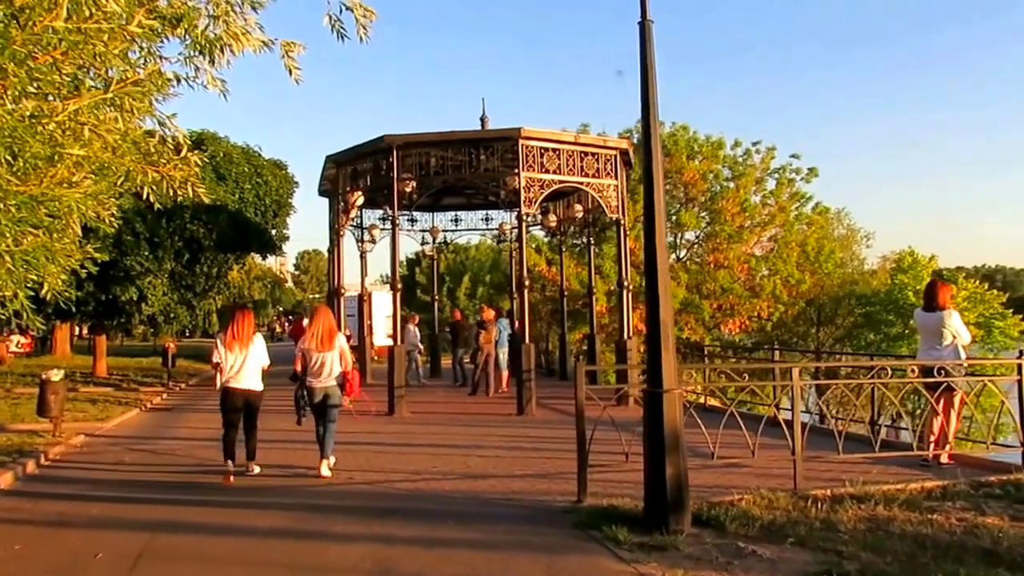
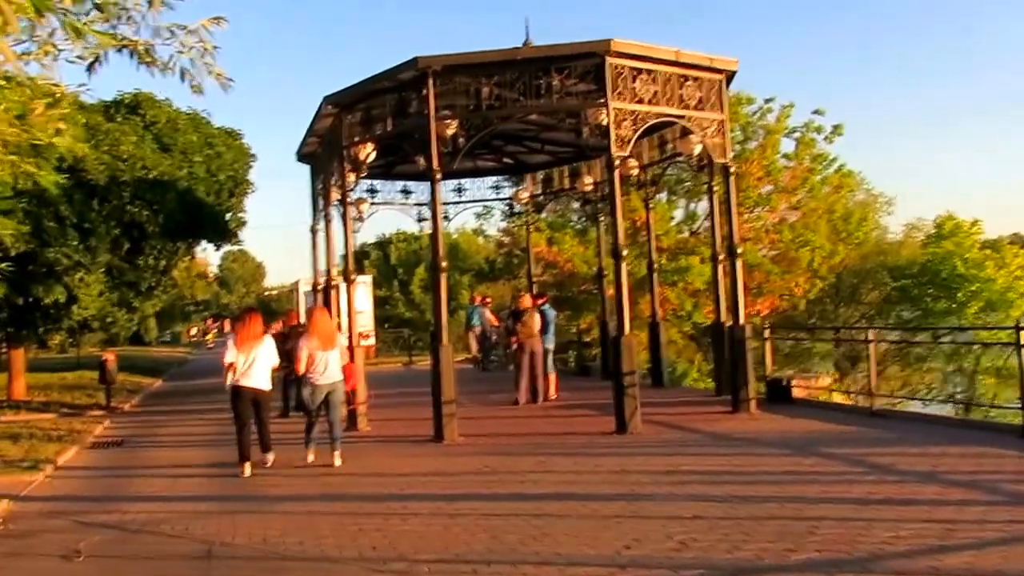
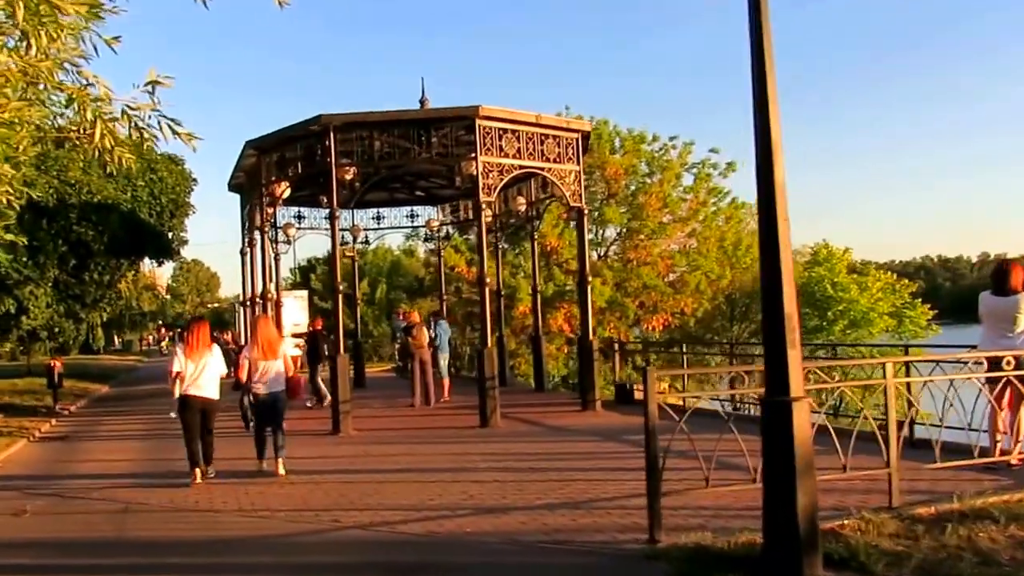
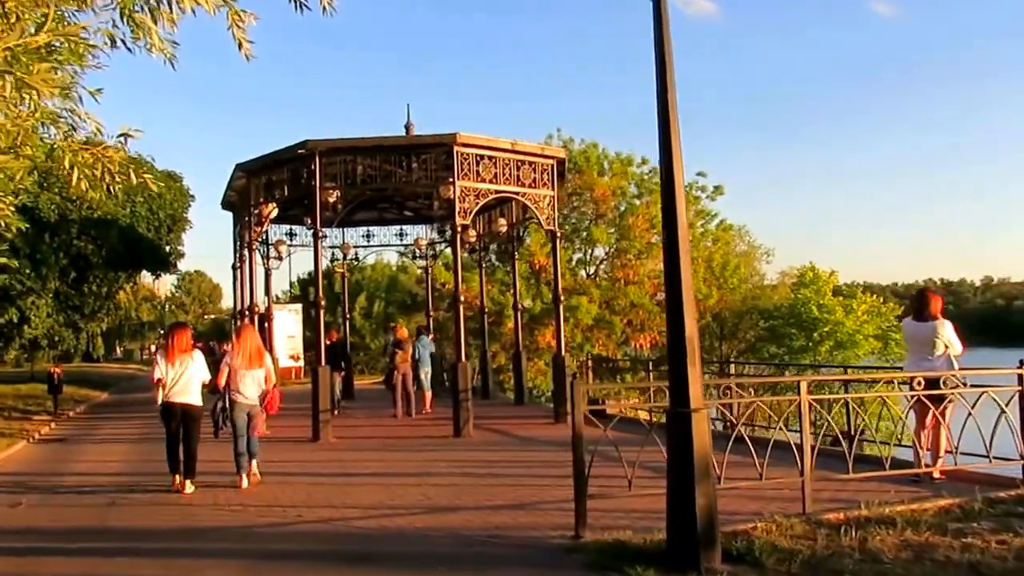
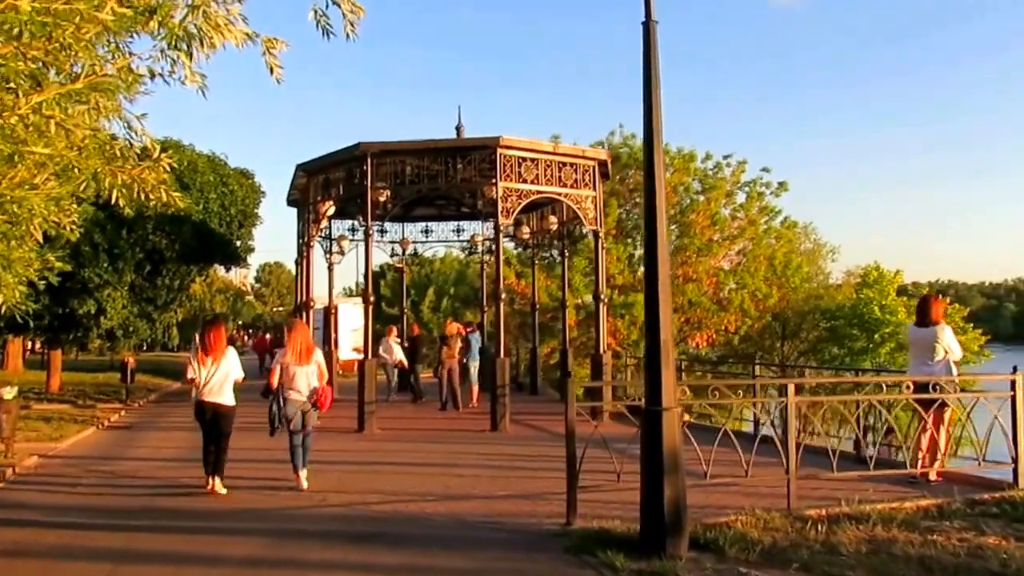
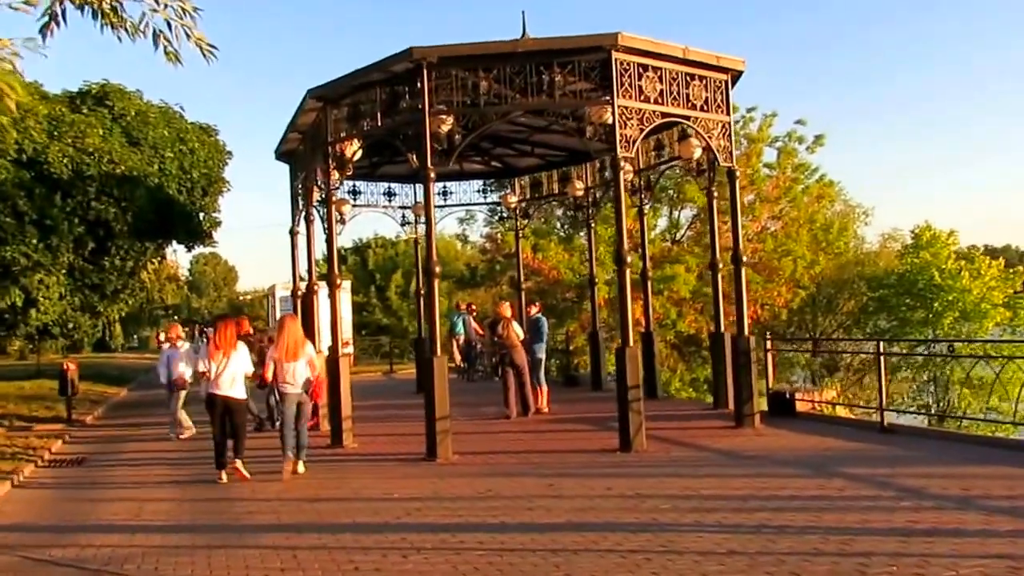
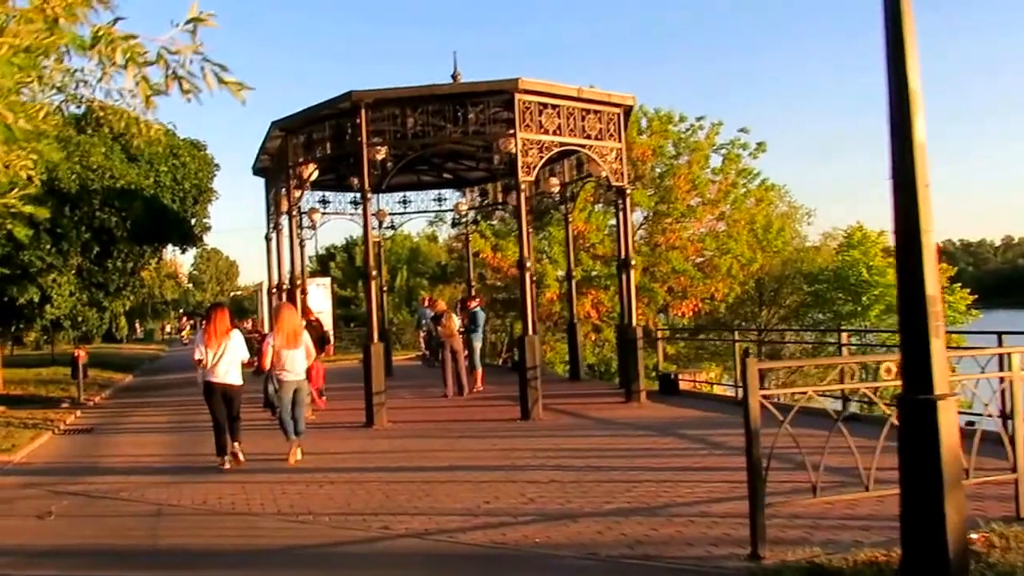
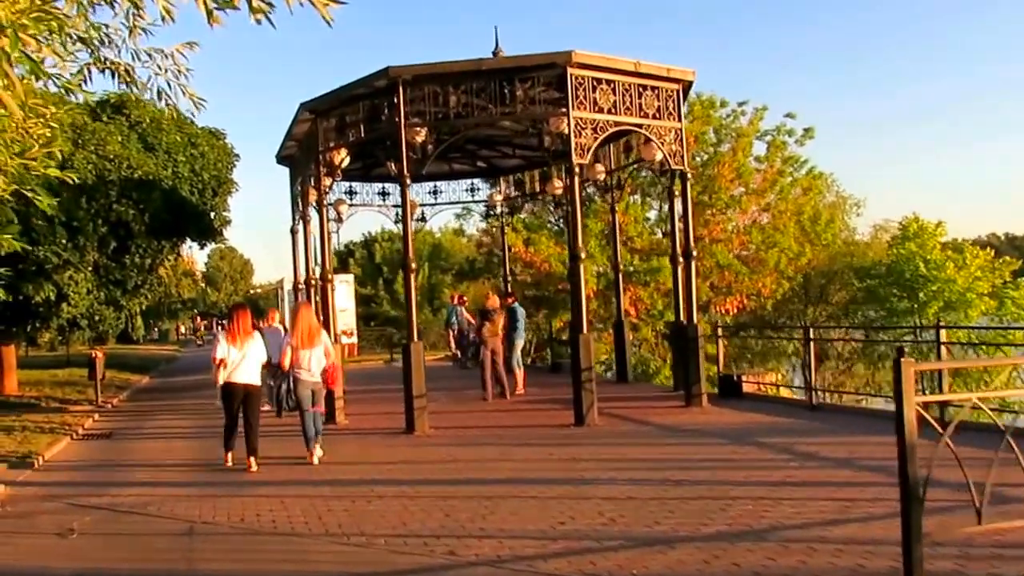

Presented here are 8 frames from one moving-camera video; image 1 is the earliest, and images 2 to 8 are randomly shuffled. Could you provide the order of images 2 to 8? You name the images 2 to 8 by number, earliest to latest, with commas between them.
5, 4, 3, 7, 8, 2, 6
